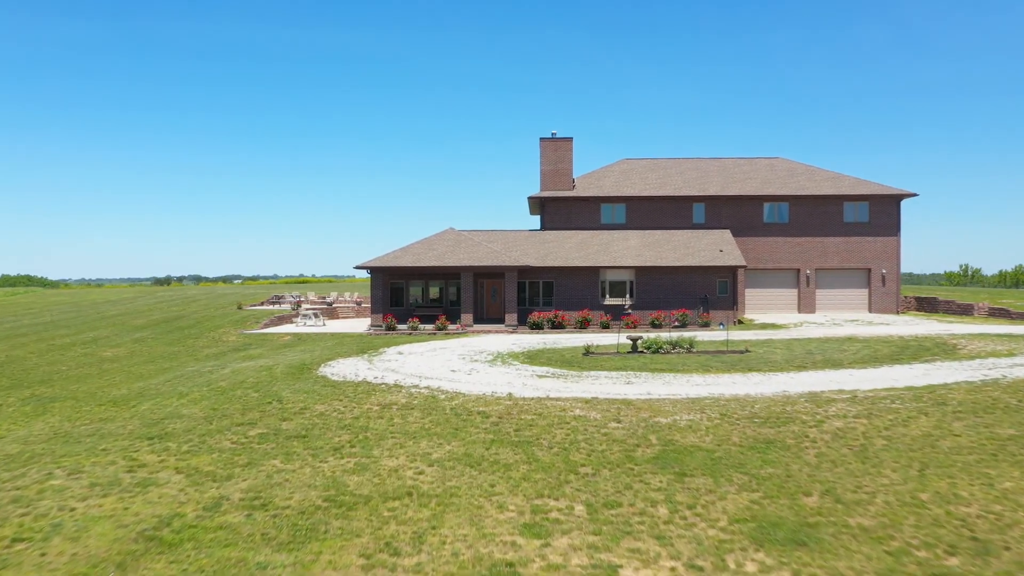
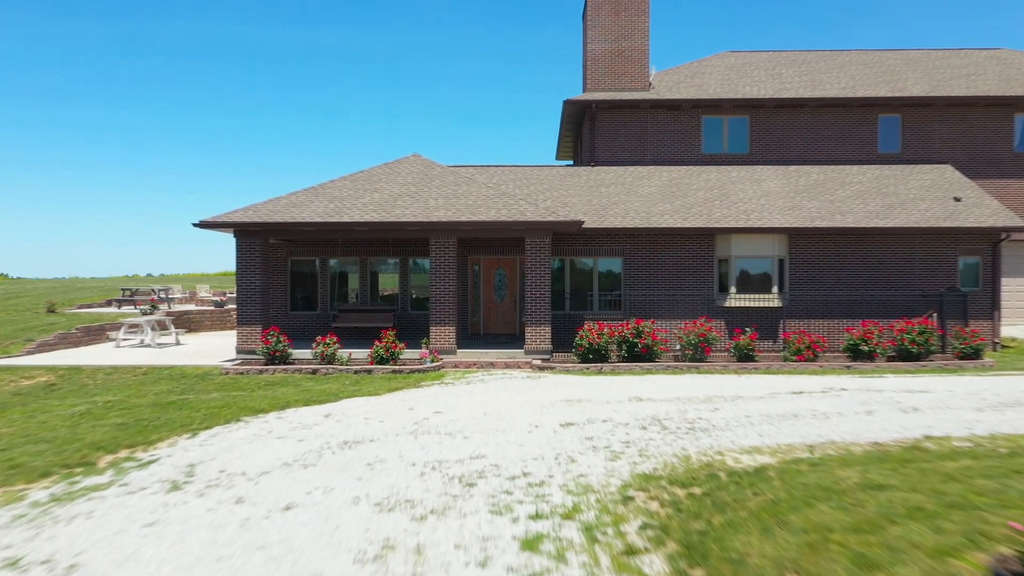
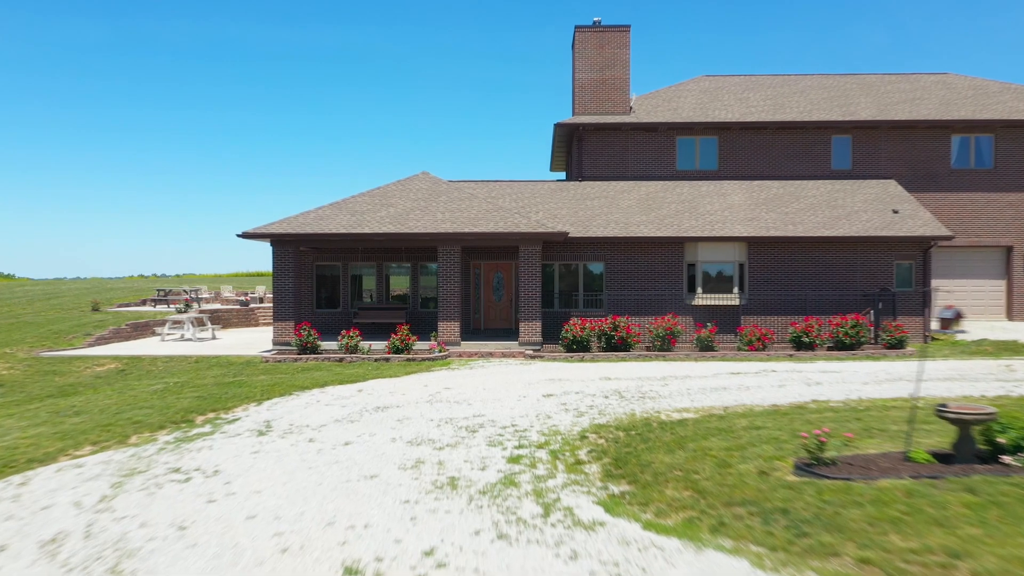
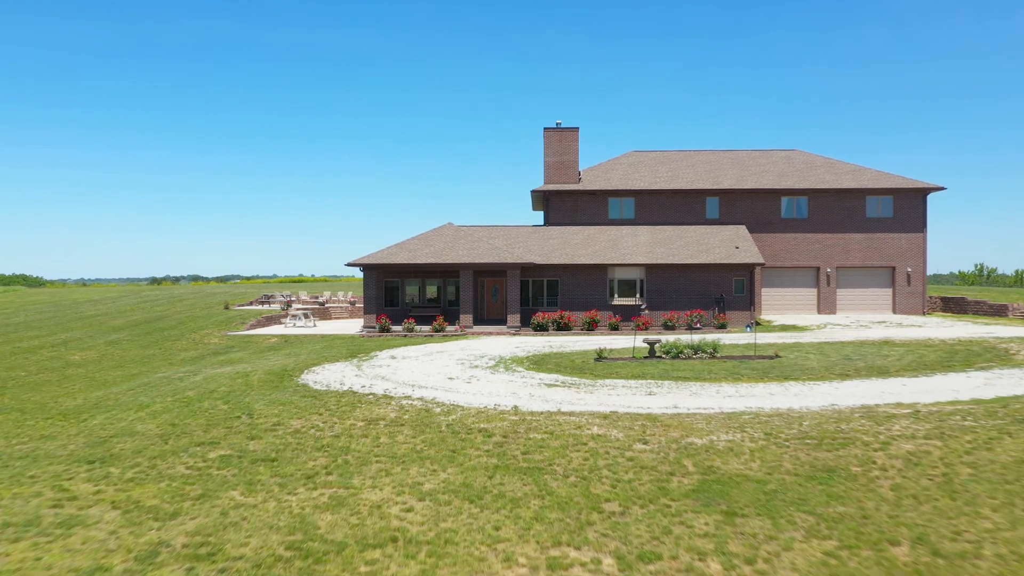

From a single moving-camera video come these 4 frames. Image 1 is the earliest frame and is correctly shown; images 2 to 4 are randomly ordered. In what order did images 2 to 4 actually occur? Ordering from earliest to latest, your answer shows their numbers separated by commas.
4, 3, 2
